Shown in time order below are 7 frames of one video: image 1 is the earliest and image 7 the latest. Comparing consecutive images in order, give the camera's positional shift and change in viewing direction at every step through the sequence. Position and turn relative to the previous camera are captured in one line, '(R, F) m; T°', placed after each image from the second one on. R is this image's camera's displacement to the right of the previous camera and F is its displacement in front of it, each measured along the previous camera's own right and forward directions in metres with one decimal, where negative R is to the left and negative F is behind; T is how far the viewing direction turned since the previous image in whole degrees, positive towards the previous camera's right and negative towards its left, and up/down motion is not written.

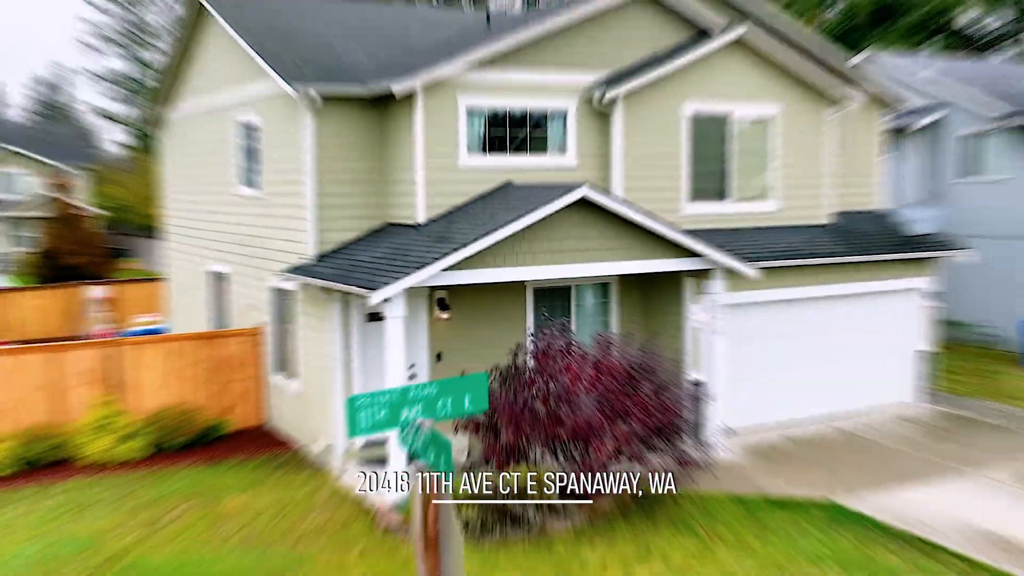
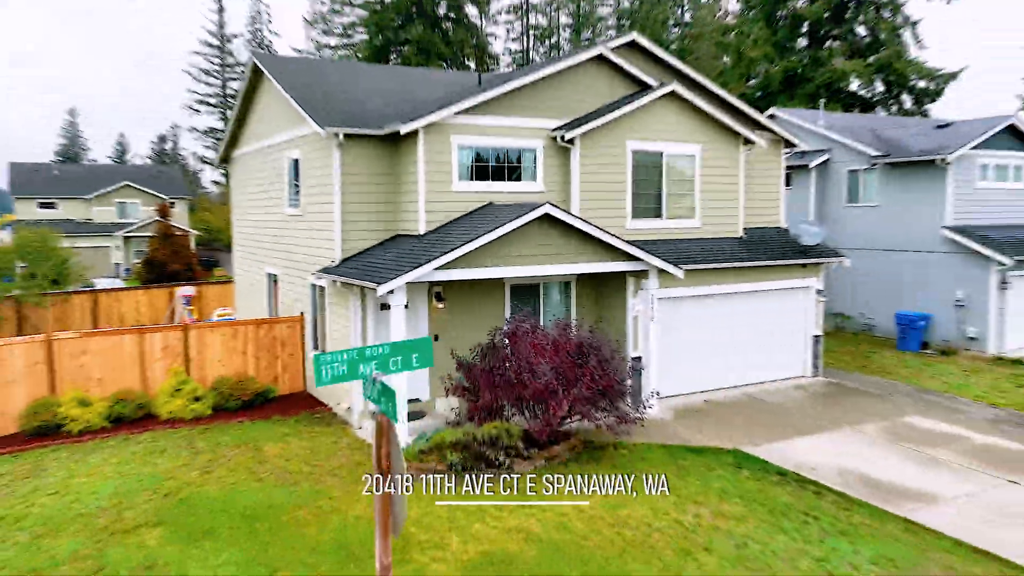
(-0.4, -1.7) m; +4°
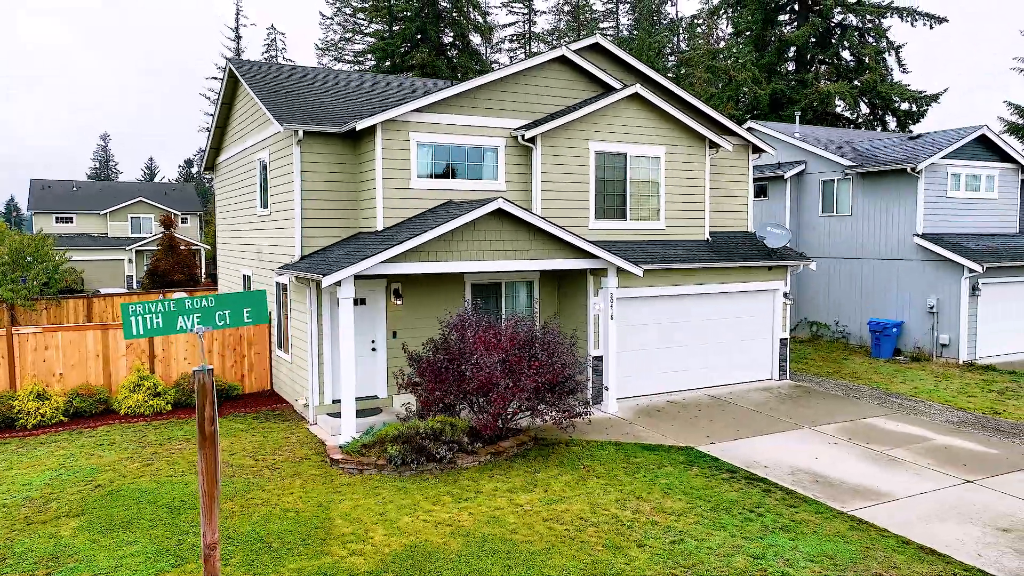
(+0.7, +0.2) m; +1°
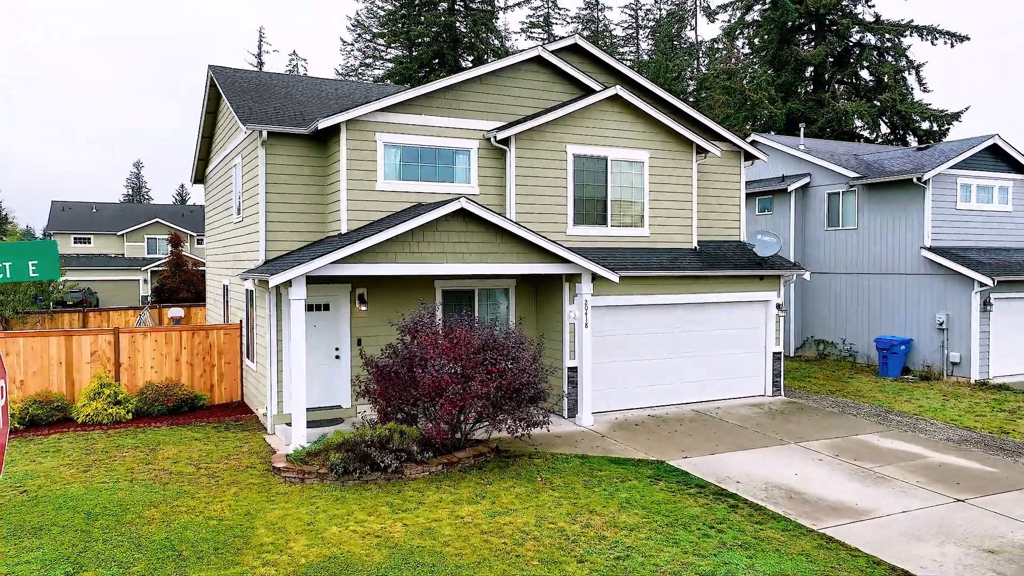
(+0.9, +0.5) m; -2°
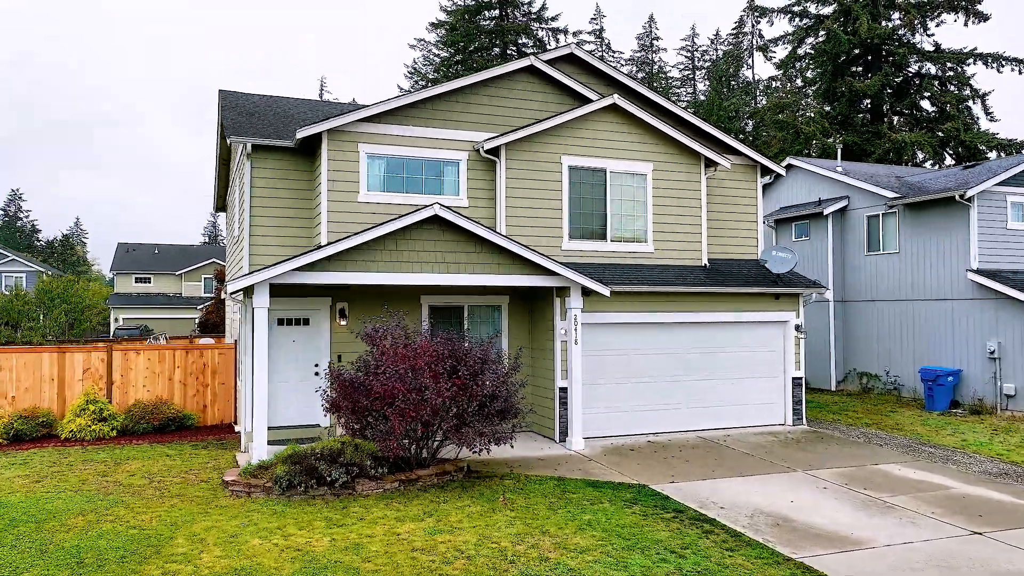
(+1.1, +0.5) m; -5°
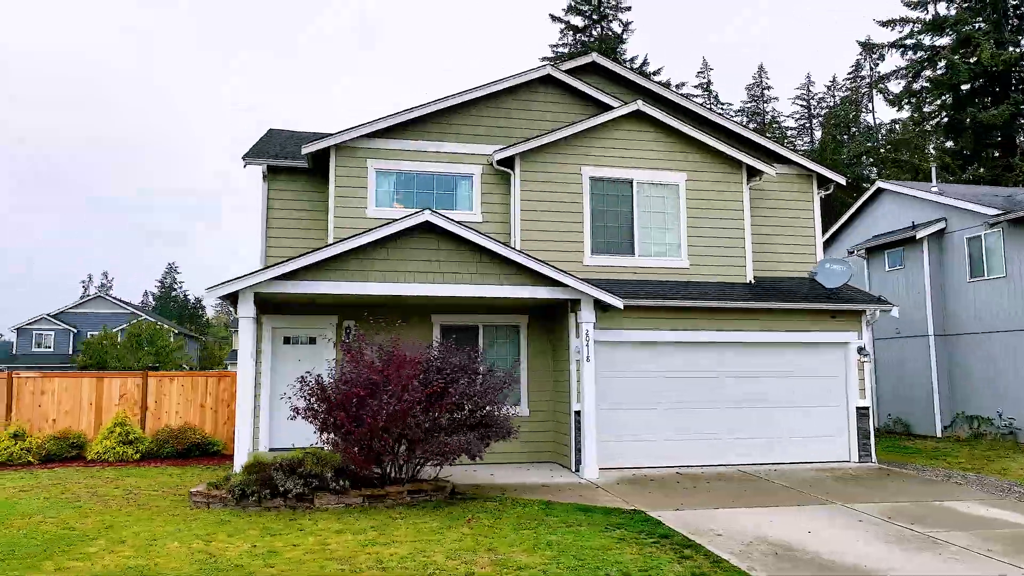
(+1.5, +0.8) m; -9°
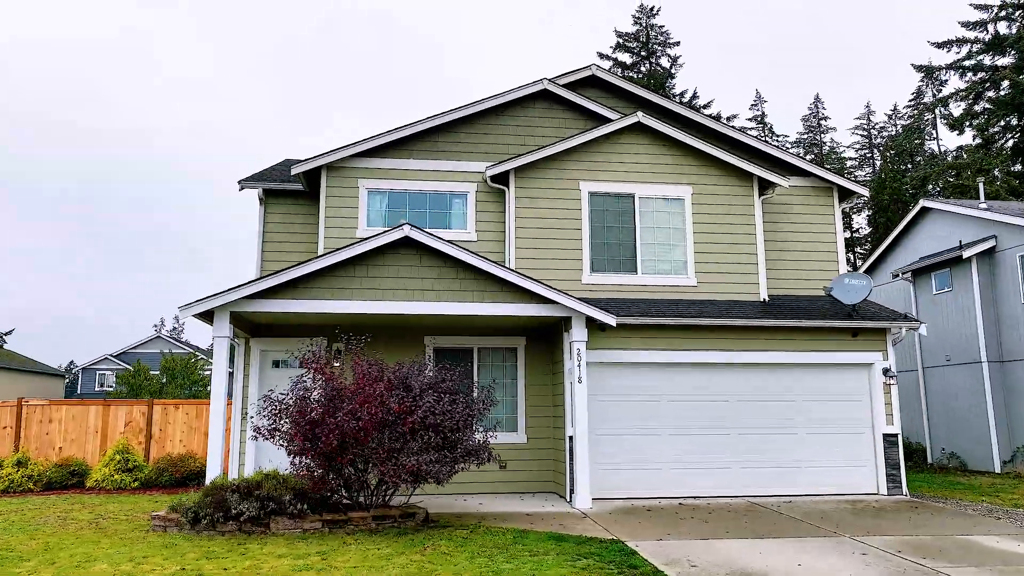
(+0.9, +0.4) m; -5°
